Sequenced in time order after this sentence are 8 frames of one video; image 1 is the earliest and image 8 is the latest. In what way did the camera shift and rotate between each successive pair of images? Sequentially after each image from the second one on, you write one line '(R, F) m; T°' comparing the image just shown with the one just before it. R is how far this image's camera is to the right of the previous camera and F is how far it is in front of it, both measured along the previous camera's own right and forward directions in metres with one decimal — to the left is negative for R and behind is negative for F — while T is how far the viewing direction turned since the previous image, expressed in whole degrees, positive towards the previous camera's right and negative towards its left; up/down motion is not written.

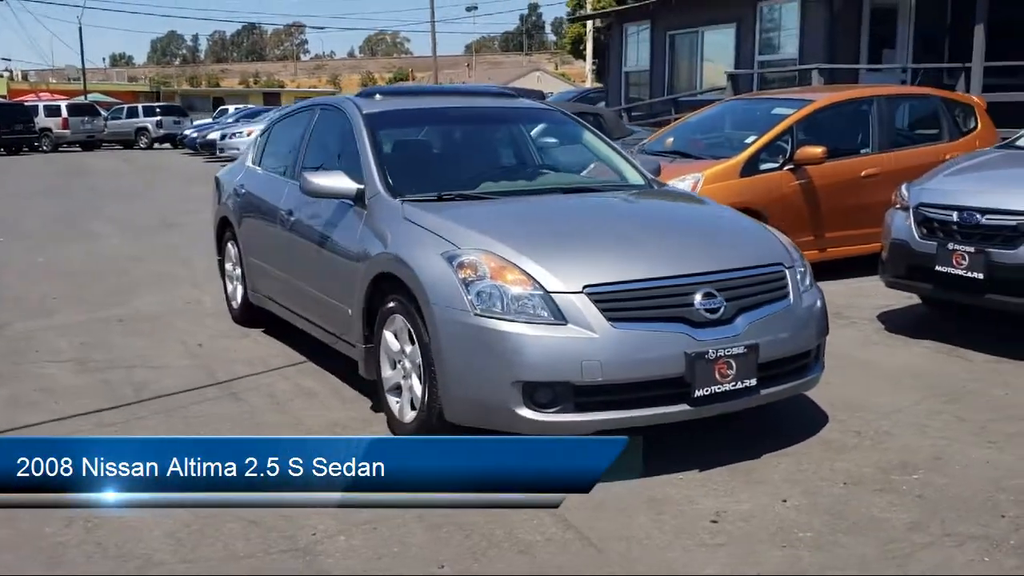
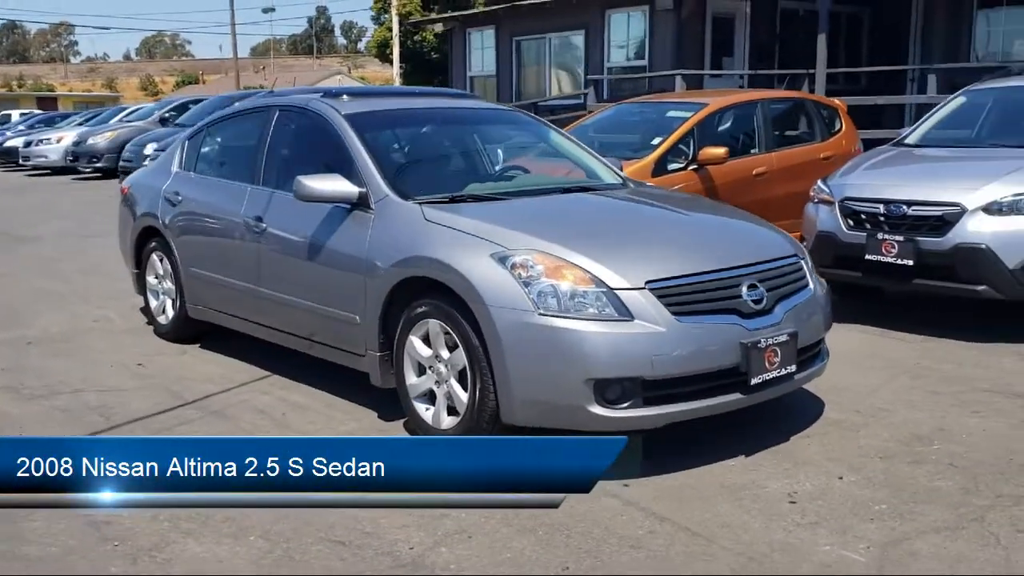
(-1.1, +0.1) m; +12°
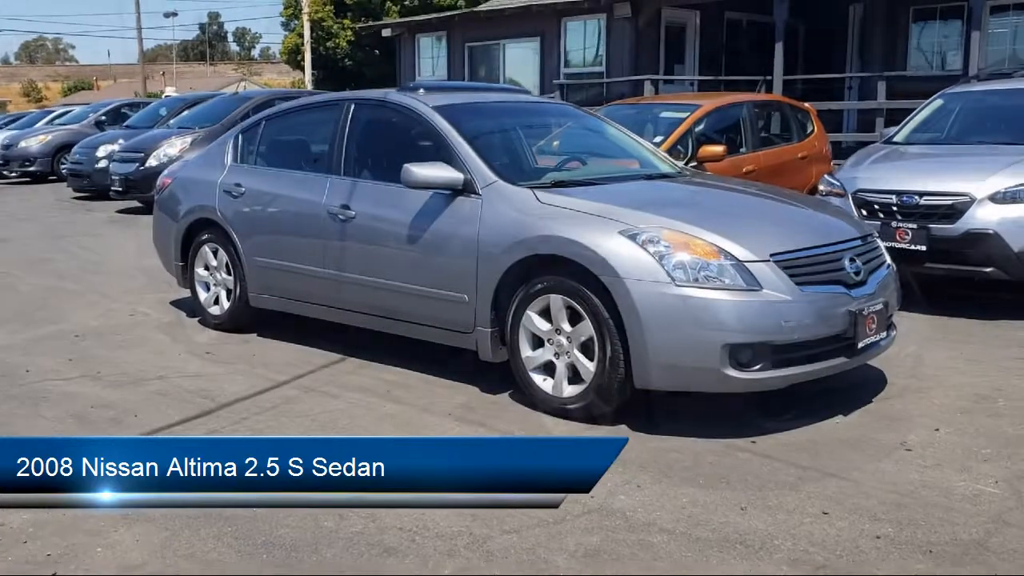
(-1.1, -0.3) m; +6°
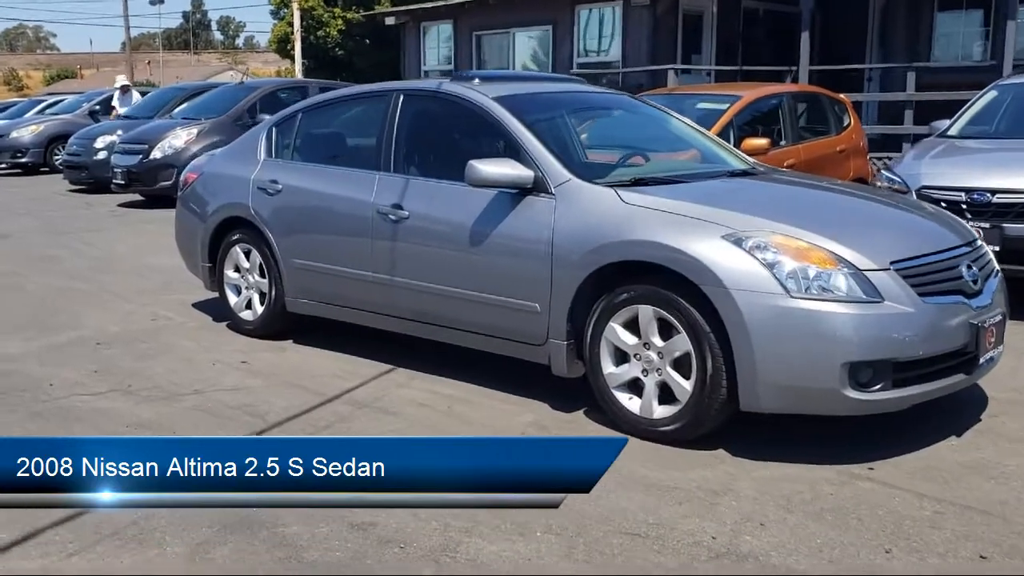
(-0.5, +0.5) m; +1°
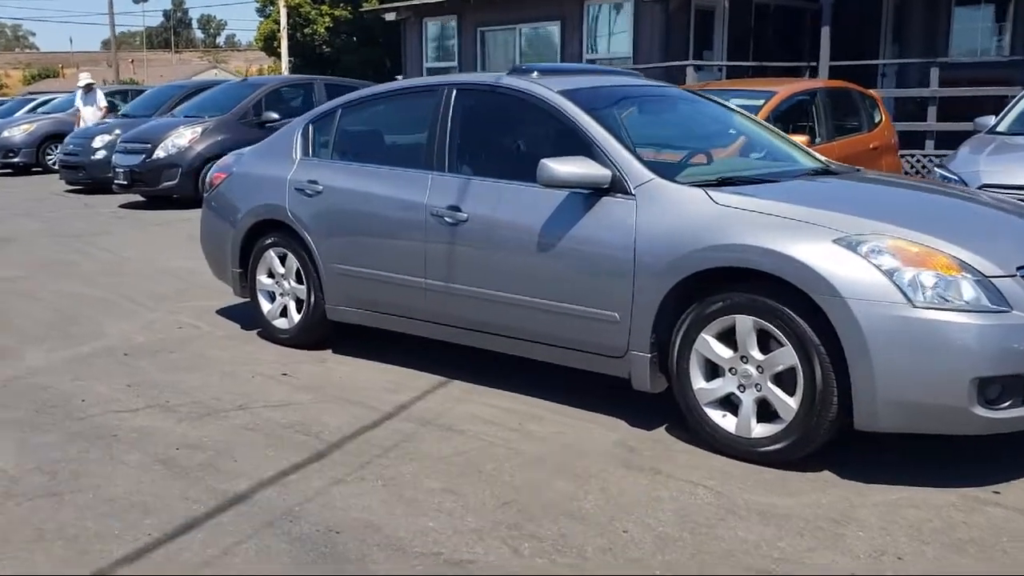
(-0.4, +0.4) m; +1°
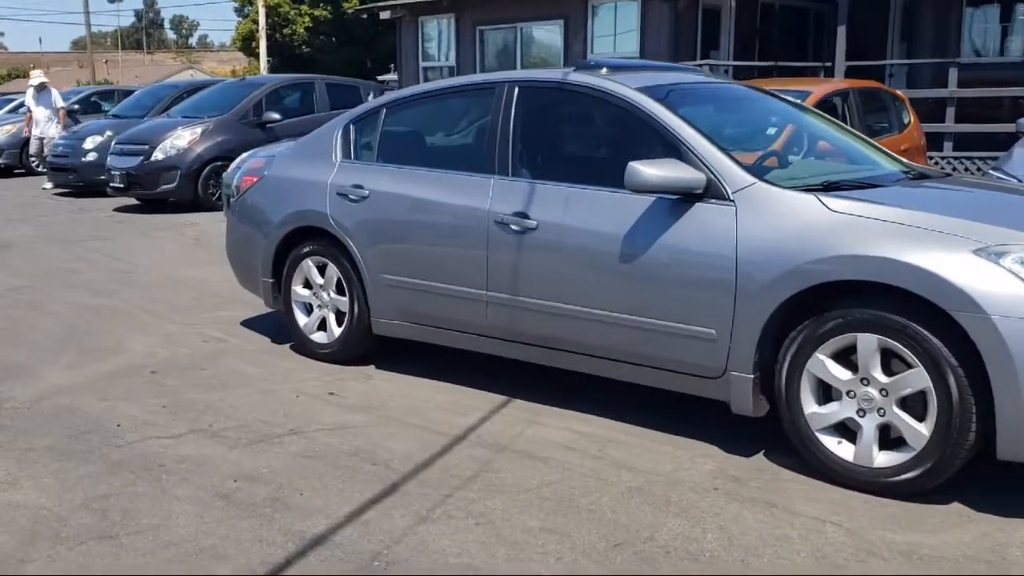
(-0.5, +0.4) m; +1°
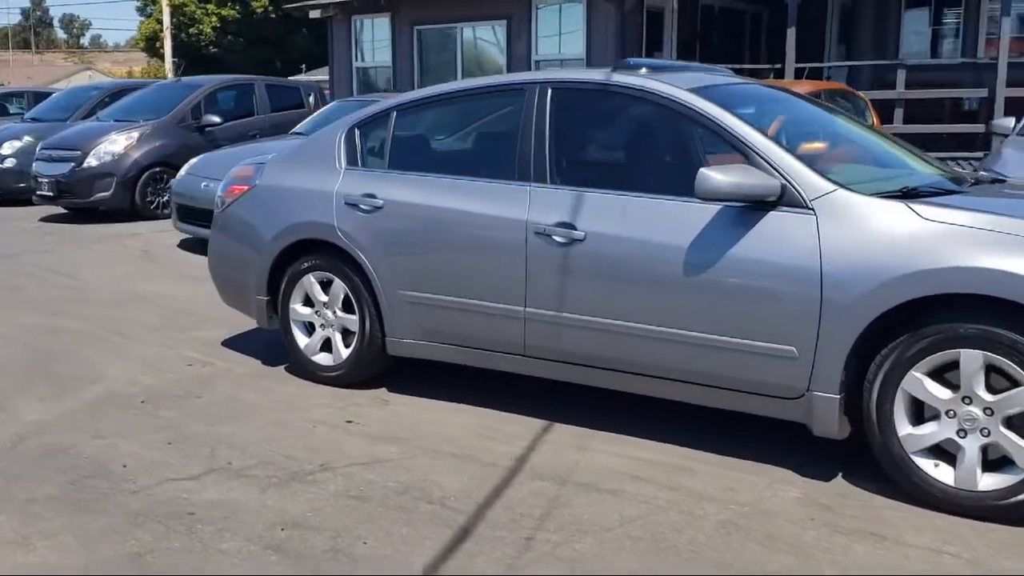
(-0.6, +0.4) m; +5°
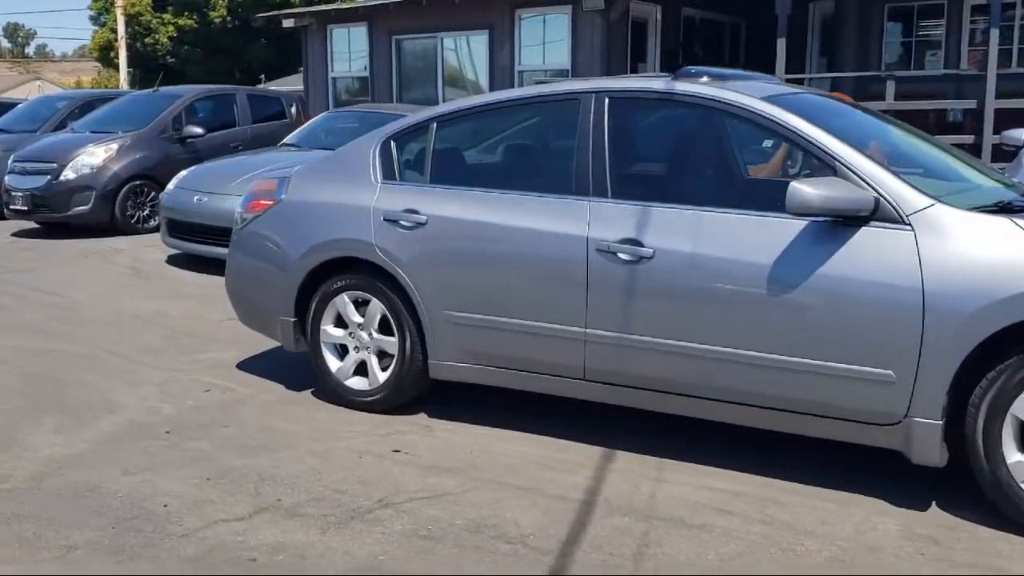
(-0.5, +0.3) m; +3°
